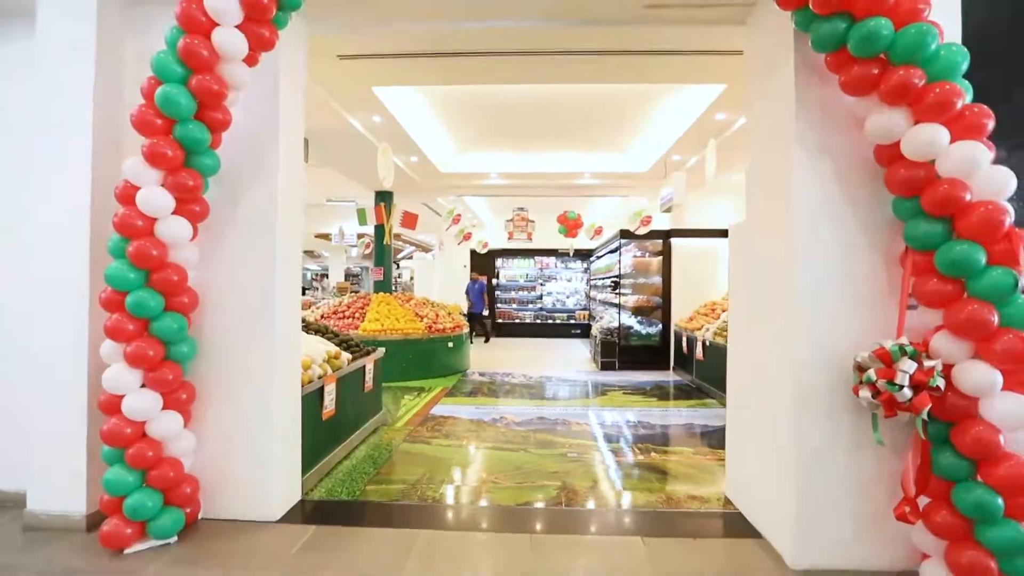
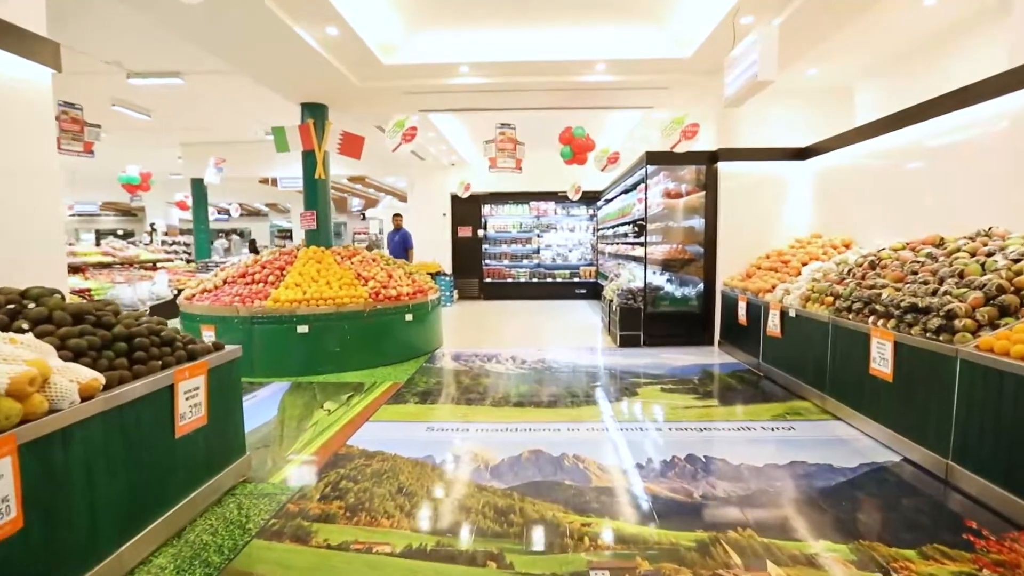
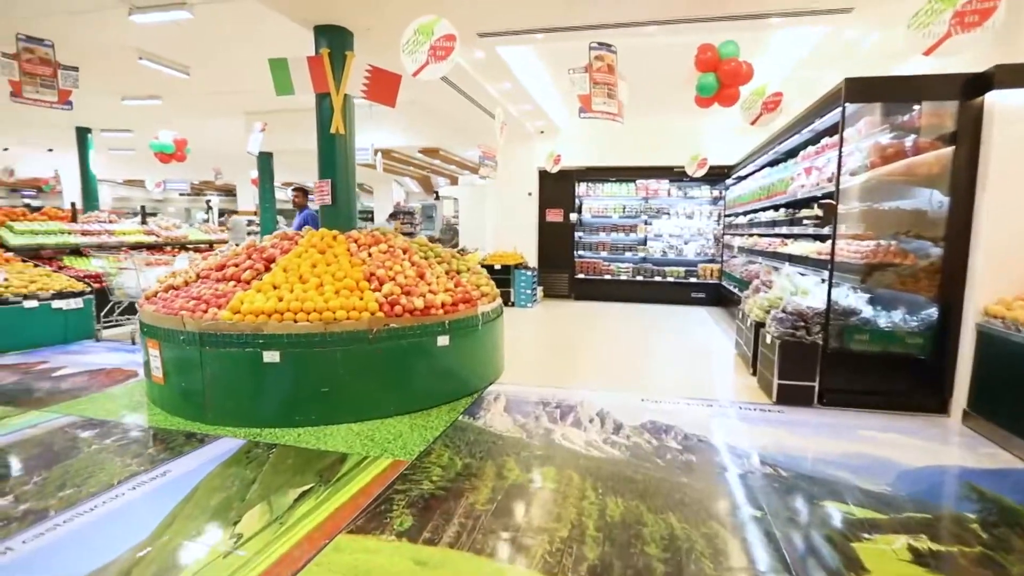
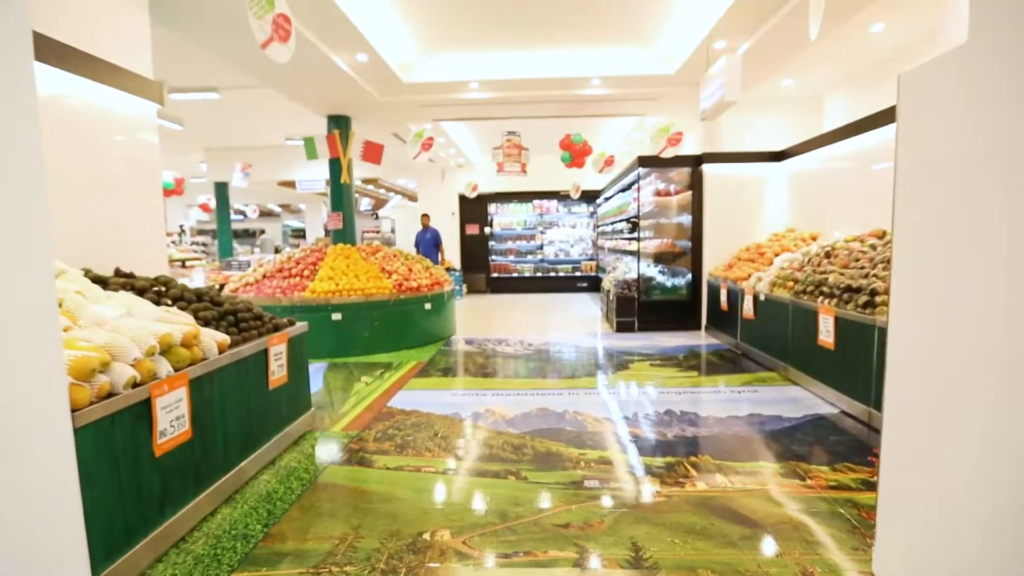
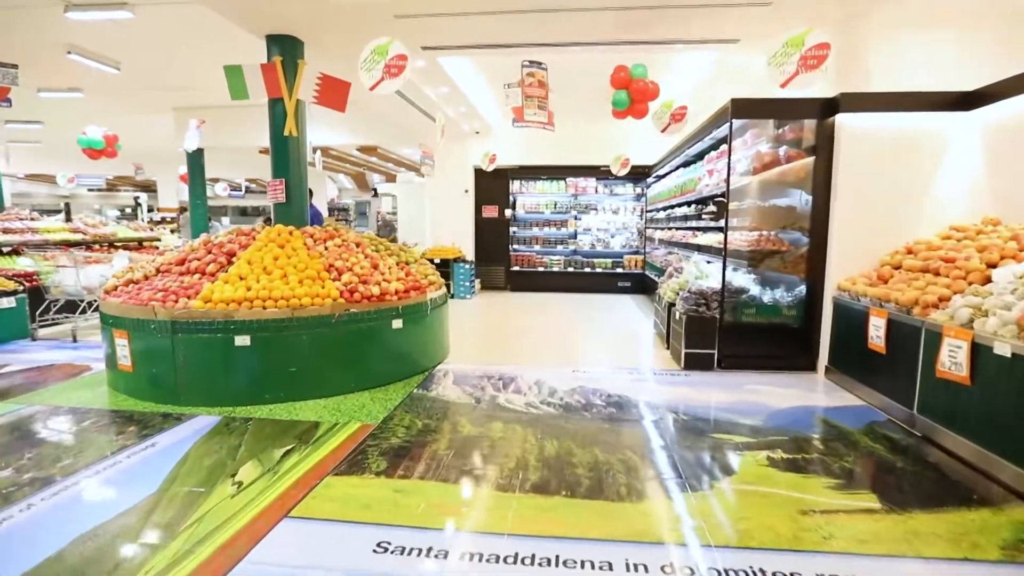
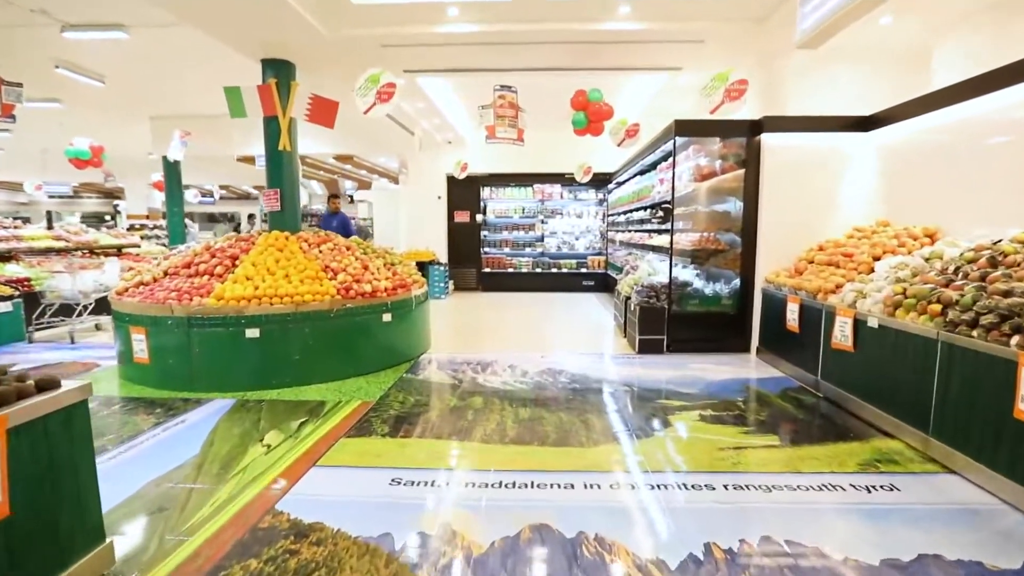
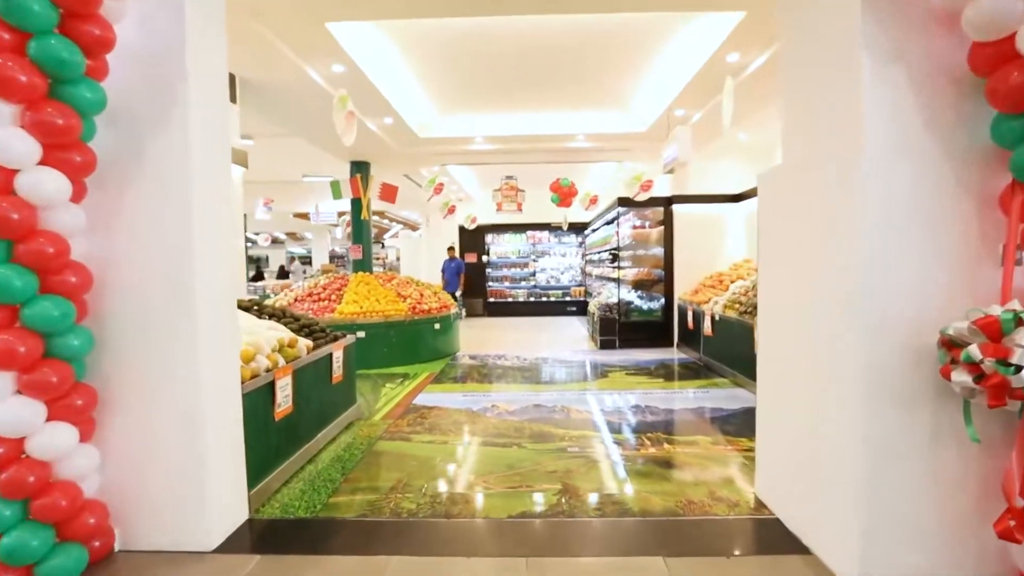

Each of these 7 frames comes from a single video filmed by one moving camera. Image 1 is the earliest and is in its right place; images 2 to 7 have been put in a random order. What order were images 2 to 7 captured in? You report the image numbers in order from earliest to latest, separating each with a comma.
7, 4, 2, 6, 5, 3
